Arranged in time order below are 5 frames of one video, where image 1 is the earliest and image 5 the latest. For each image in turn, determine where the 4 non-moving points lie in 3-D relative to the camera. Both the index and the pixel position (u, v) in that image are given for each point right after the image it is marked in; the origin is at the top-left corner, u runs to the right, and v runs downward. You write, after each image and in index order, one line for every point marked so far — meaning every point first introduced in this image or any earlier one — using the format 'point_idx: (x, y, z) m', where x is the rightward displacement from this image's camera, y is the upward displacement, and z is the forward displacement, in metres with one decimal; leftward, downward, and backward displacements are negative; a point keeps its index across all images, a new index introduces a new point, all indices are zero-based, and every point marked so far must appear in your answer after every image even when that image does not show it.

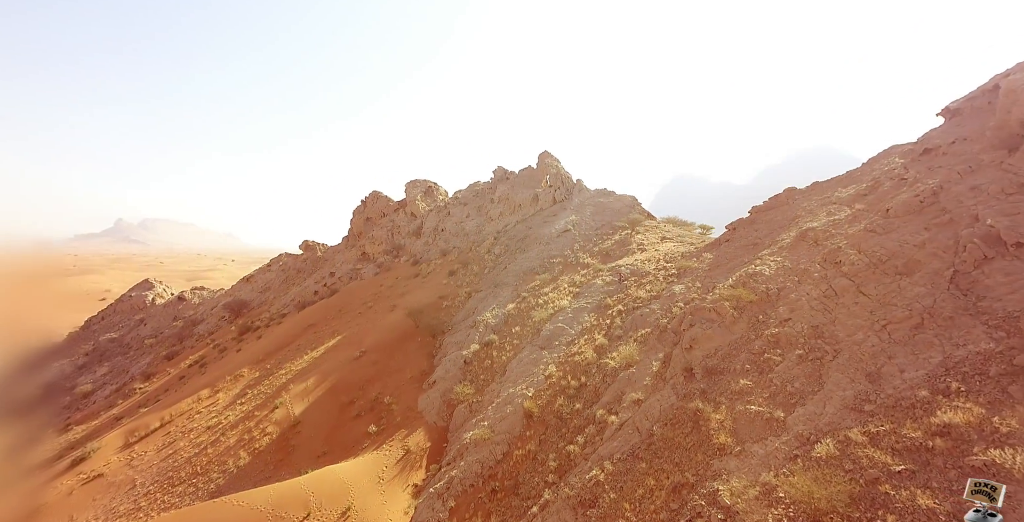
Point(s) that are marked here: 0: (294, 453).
0: (-5.7, -5.0, +12.3) m
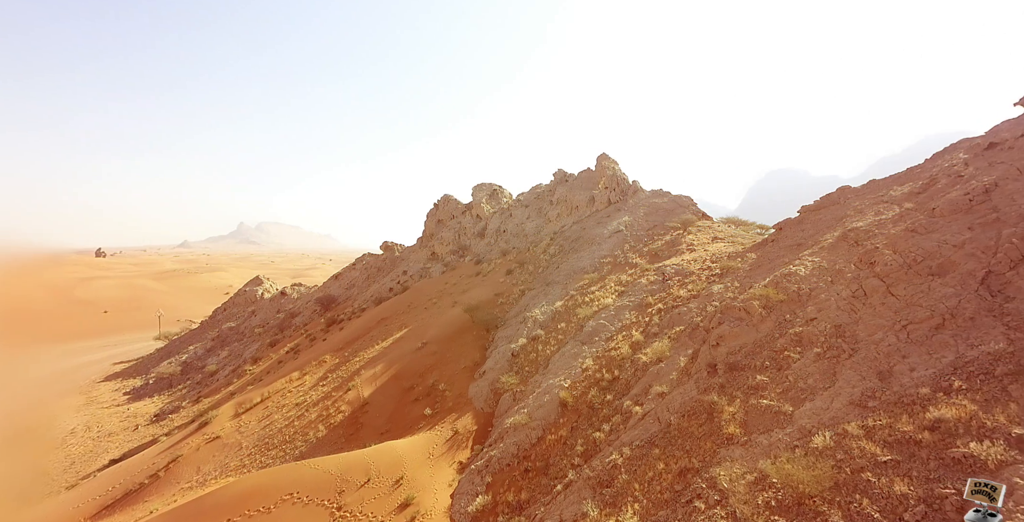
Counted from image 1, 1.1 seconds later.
0: (-4.4, -4.9, +13.9) m
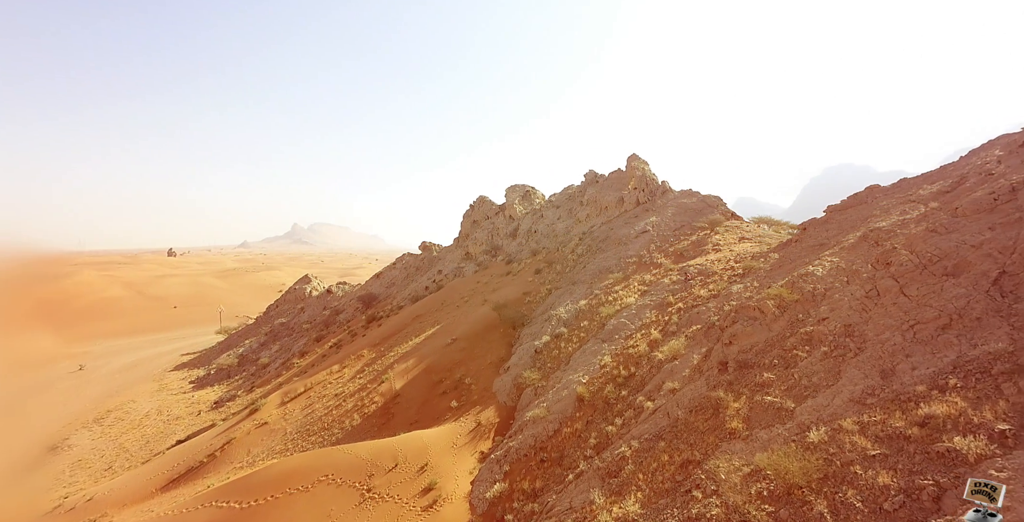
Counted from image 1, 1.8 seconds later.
0: (-3.7, -4.9, +14.6) m
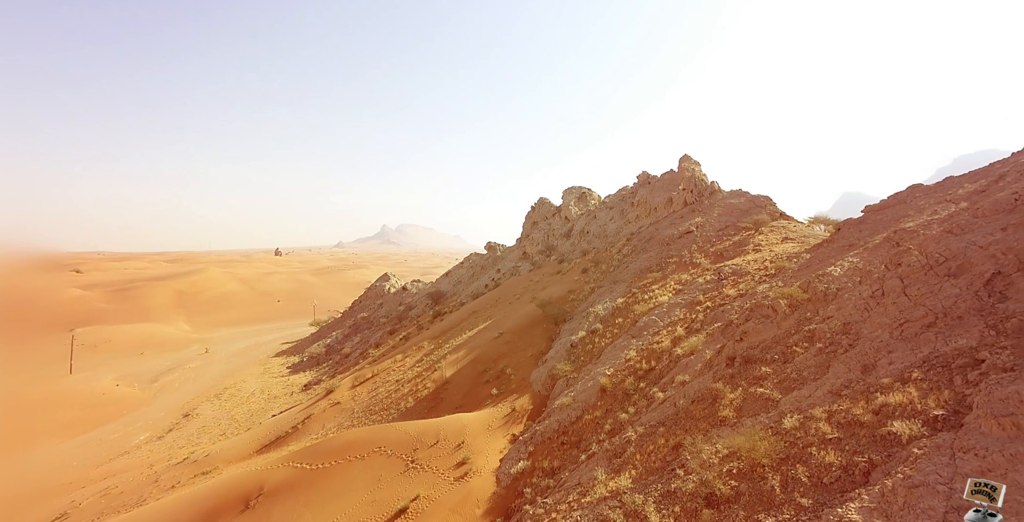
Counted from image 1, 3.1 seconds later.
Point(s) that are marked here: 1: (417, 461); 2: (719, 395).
0: (-2.4, -4.8, +16.0) m
1: (-2.4, -5.1, +12.0) m
2: (+3.4, -2.2, +7.8) m
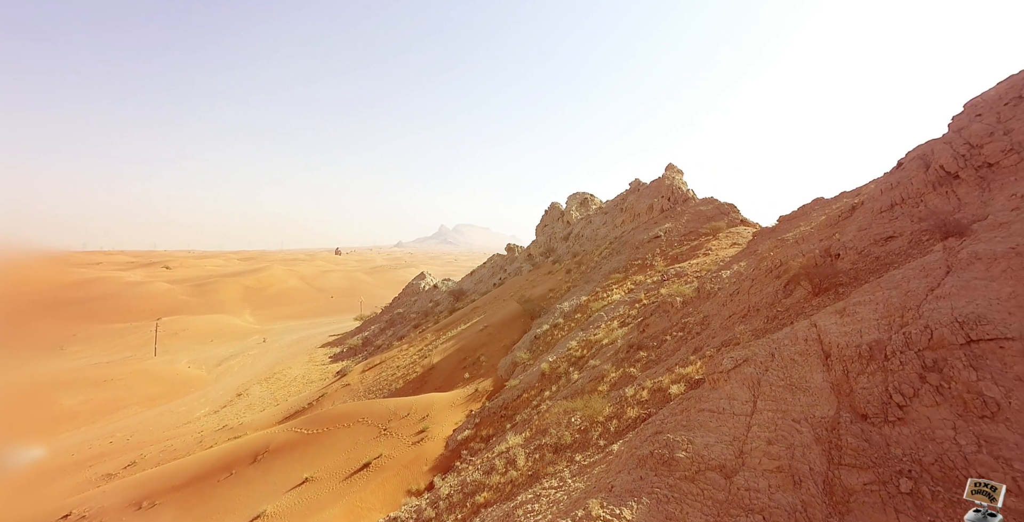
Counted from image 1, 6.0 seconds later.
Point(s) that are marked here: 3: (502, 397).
0: (-3.4, -4.7, +17.9) m
1: (-3.7, -5.0, +14.0) m
2: (+1.9, -2.2, +9.3) m
3: (-0.3, -3.8, +13.0) m
